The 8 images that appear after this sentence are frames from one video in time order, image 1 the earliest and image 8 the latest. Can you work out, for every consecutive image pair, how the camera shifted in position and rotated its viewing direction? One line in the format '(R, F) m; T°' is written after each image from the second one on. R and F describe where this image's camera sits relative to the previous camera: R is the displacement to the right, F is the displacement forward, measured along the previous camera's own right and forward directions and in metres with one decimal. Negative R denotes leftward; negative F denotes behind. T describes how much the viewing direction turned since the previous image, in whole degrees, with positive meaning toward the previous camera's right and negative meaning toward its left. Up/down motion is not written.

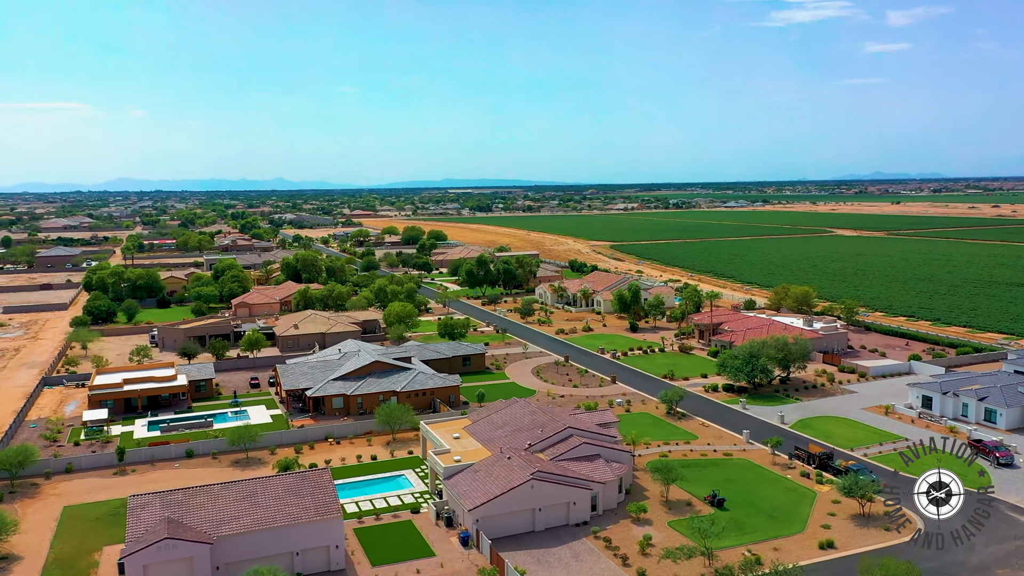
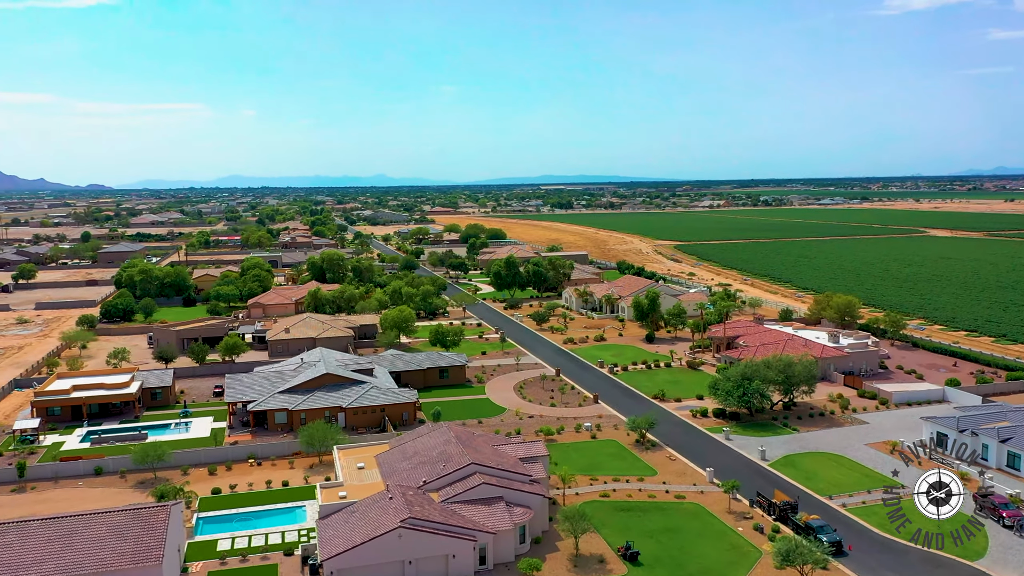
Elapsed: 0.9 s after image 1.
(+6.9, +4.6) m; -7°
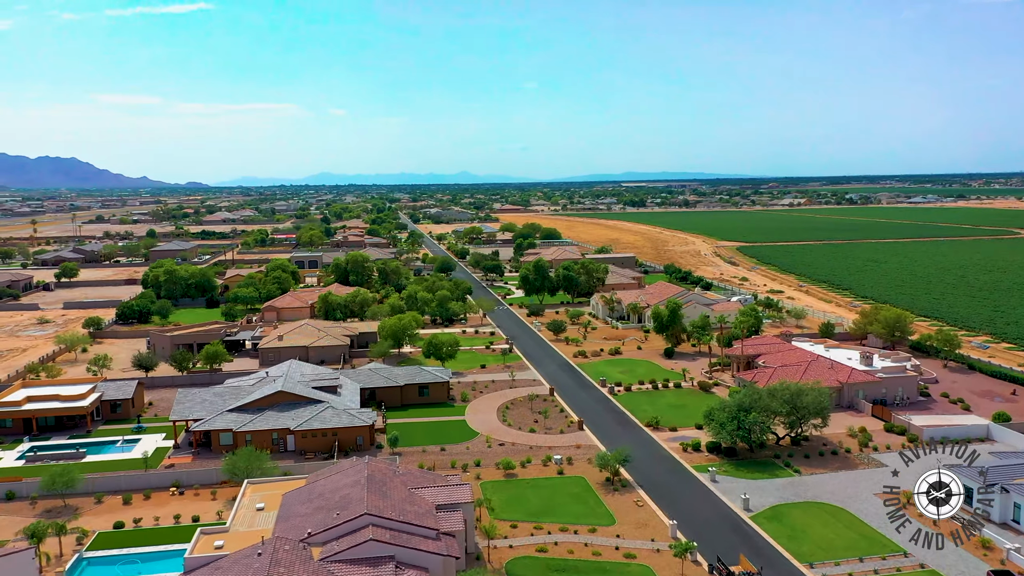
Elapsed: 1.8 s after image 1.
(+5.4, +4.7) m; -6°
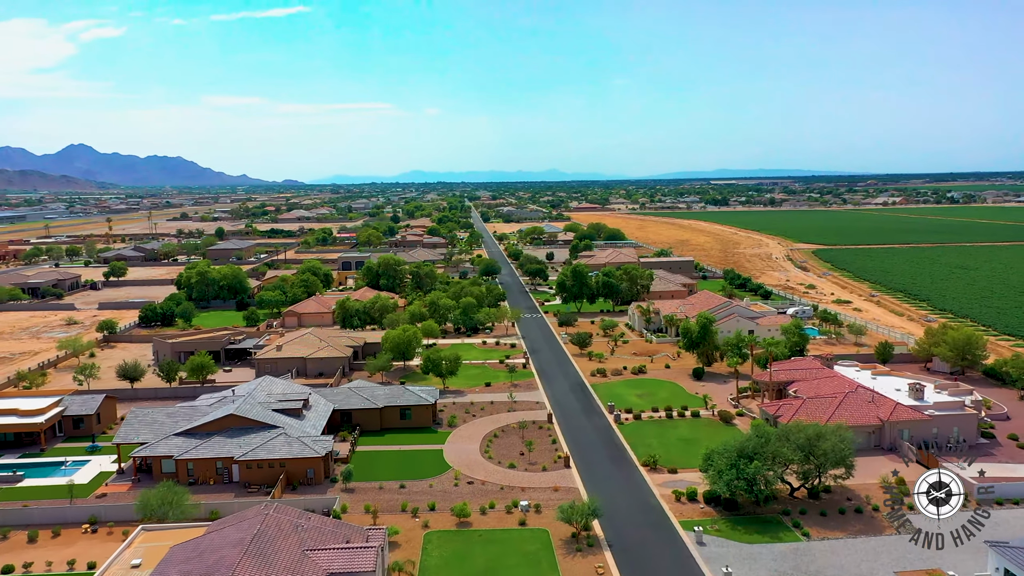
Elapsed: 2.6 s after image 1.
(+4.8, +5.1) m; -6°
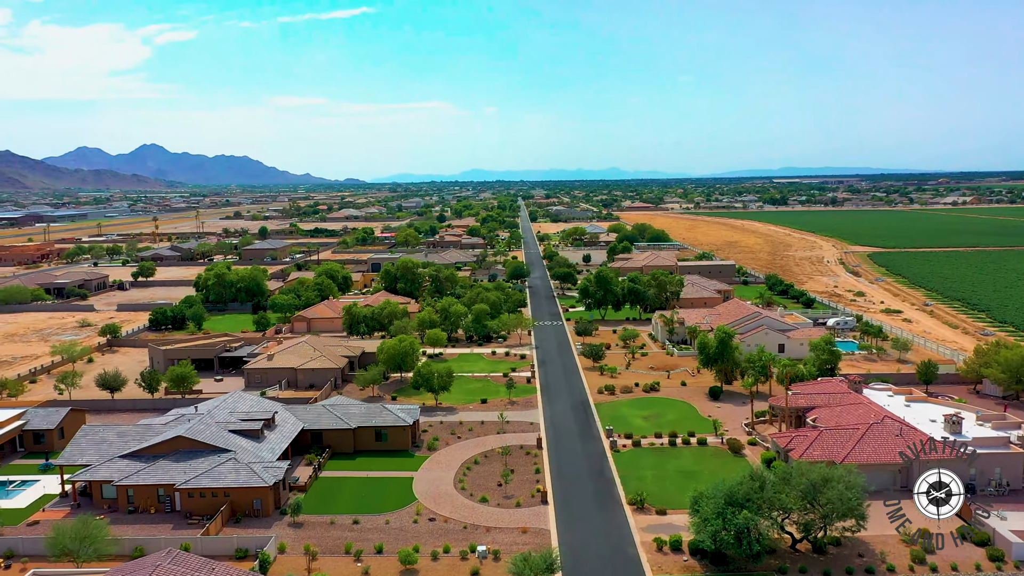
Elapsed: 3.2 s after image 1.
(+3.4, +3.9) m; -4°
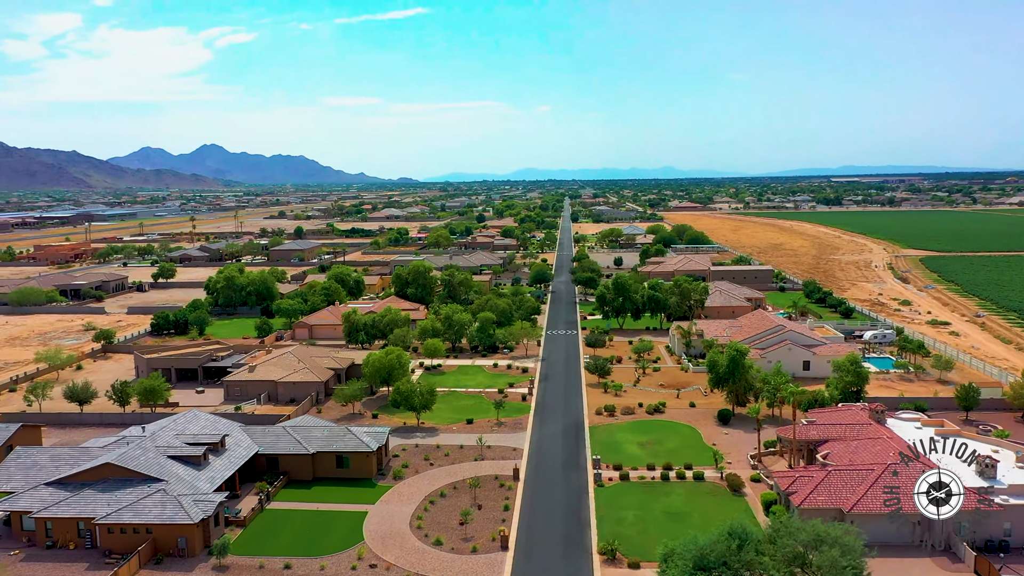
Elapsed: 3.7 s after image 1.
(+3.3, +3.9) m; -4°
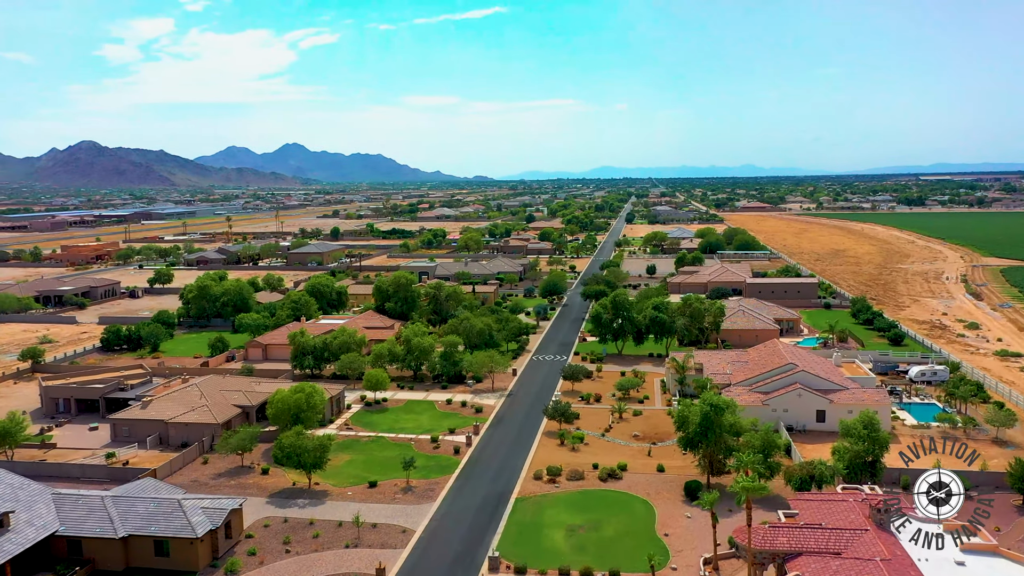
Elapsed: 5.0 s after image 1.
(+6.7, +9.2) m; -5°
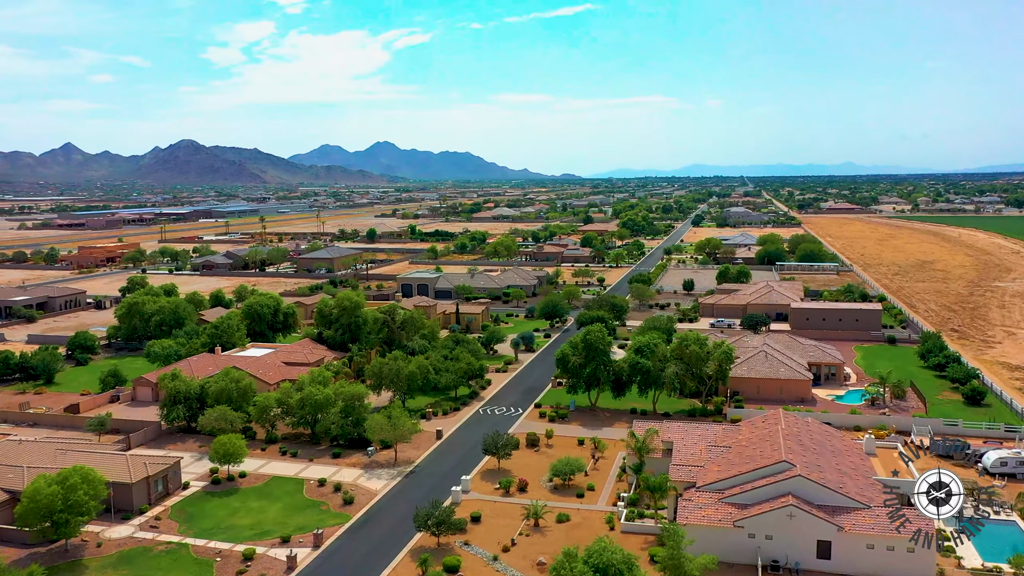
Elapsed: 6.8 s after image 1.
(+7.9, +13.3) m; -6°
